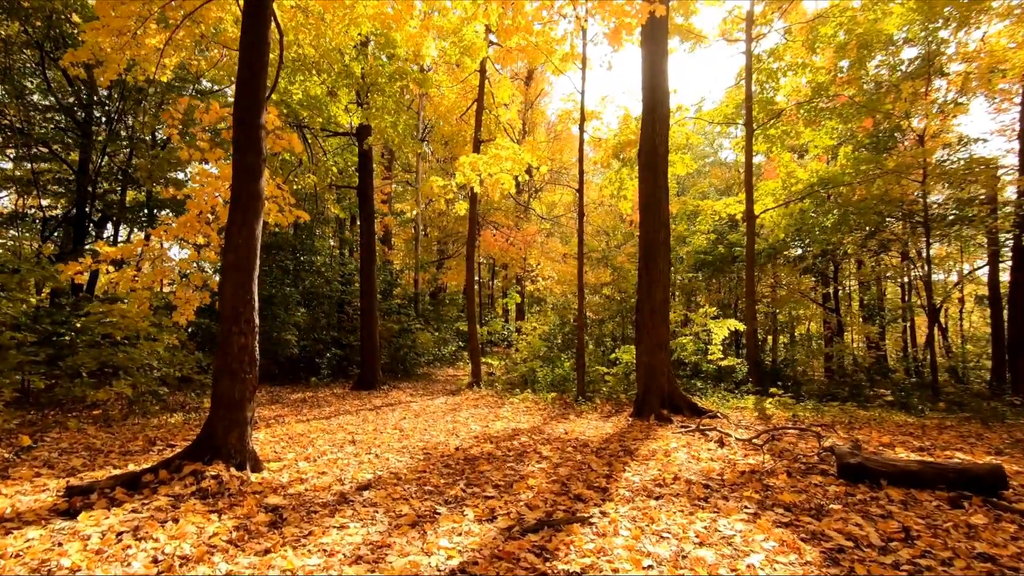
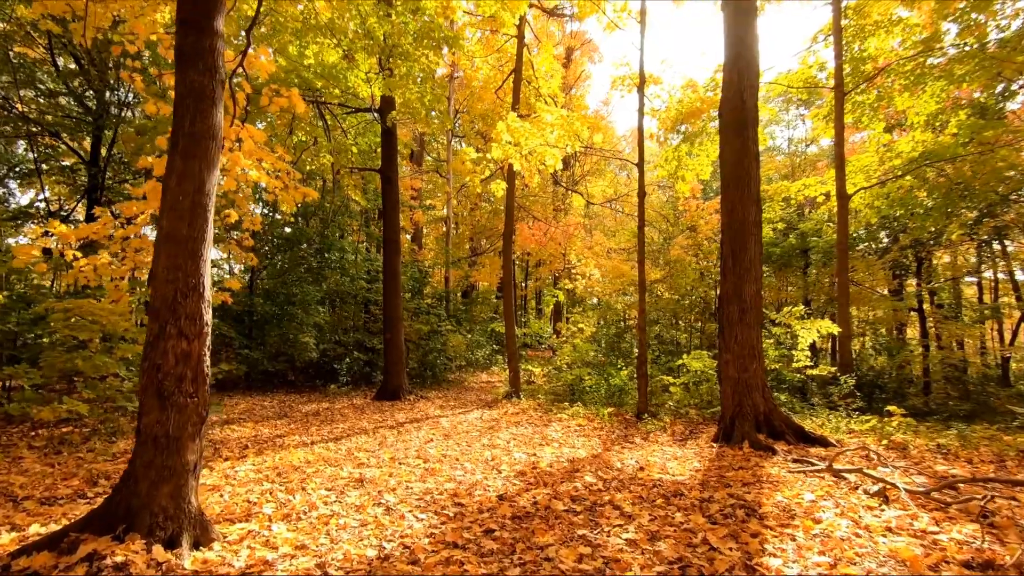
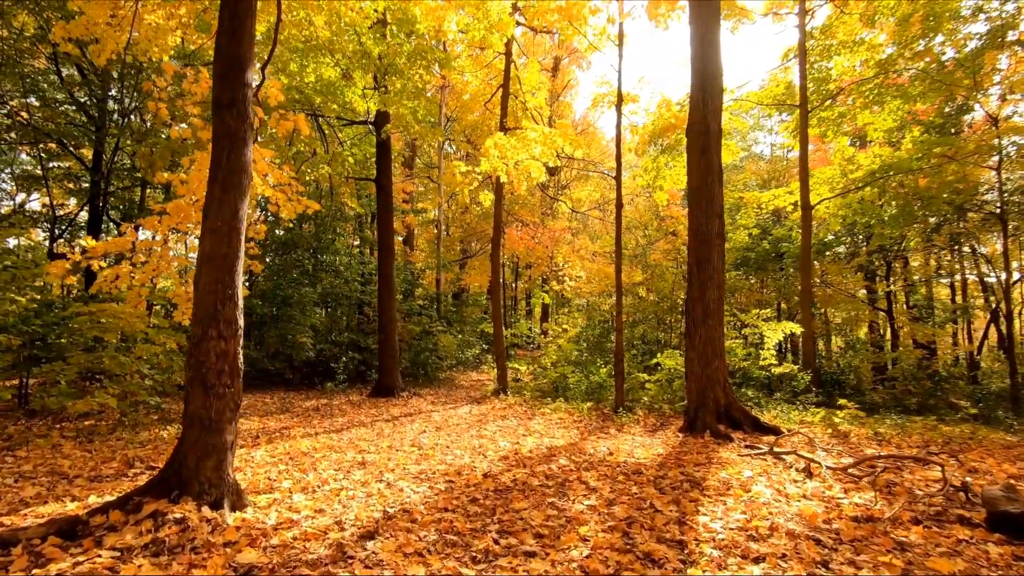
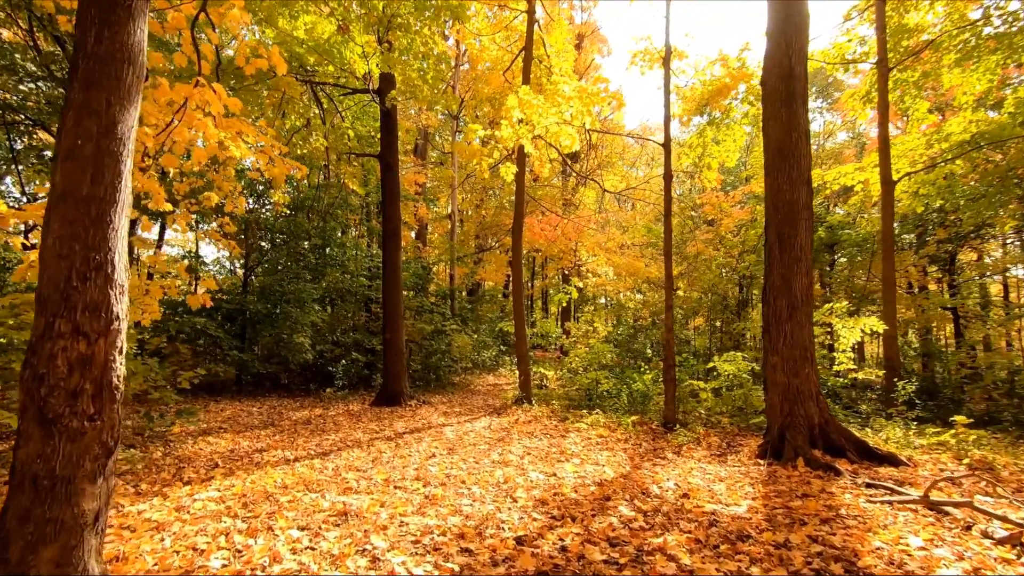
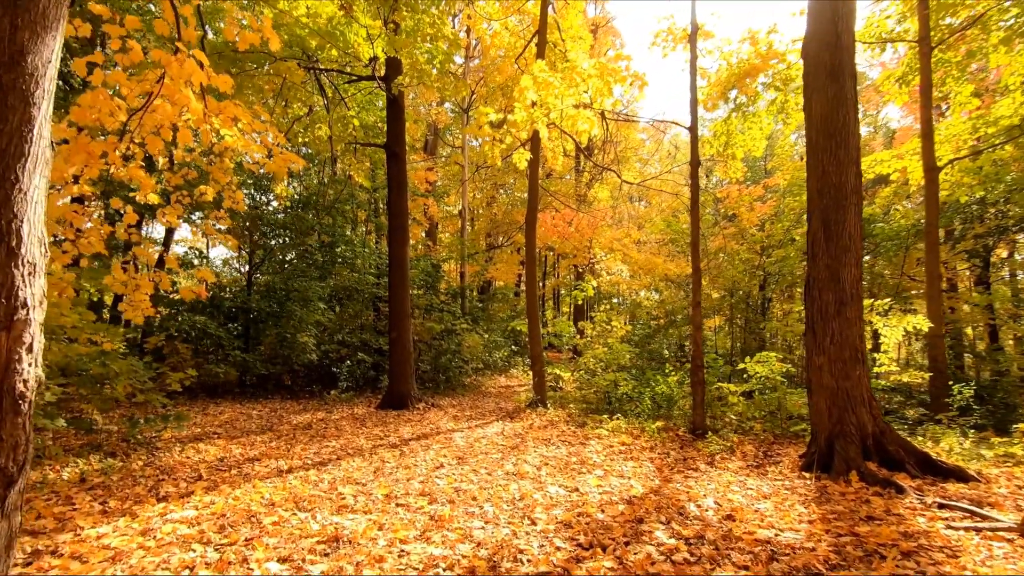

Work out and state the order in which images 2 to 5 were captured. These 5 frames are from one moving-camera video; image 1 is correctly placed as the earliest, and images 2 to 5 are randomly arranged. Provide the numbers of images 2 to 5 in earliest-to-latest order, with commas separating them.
3, 2, 4, 5
